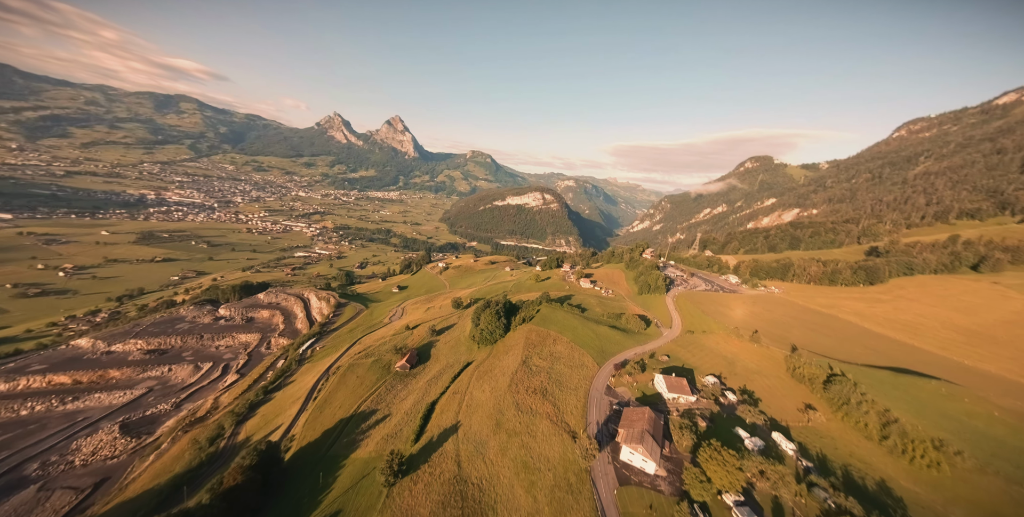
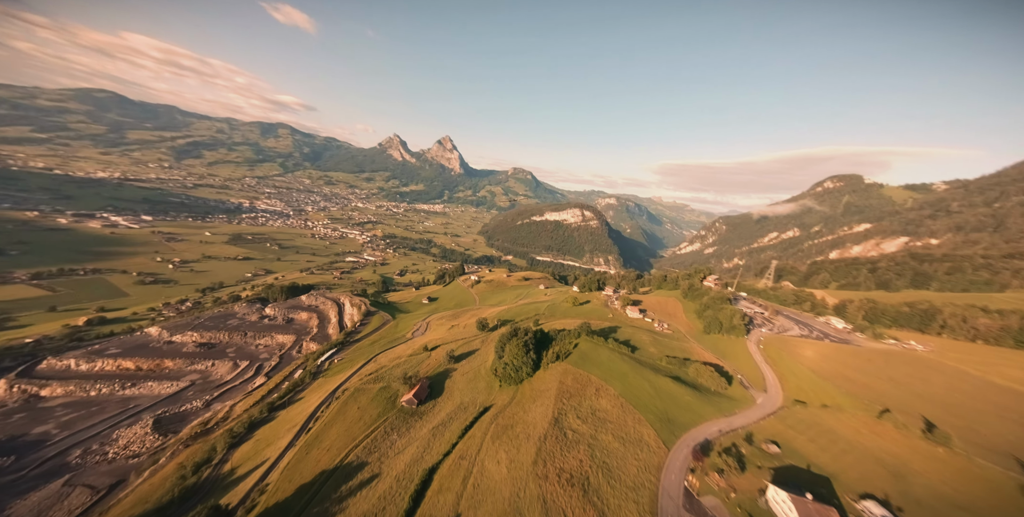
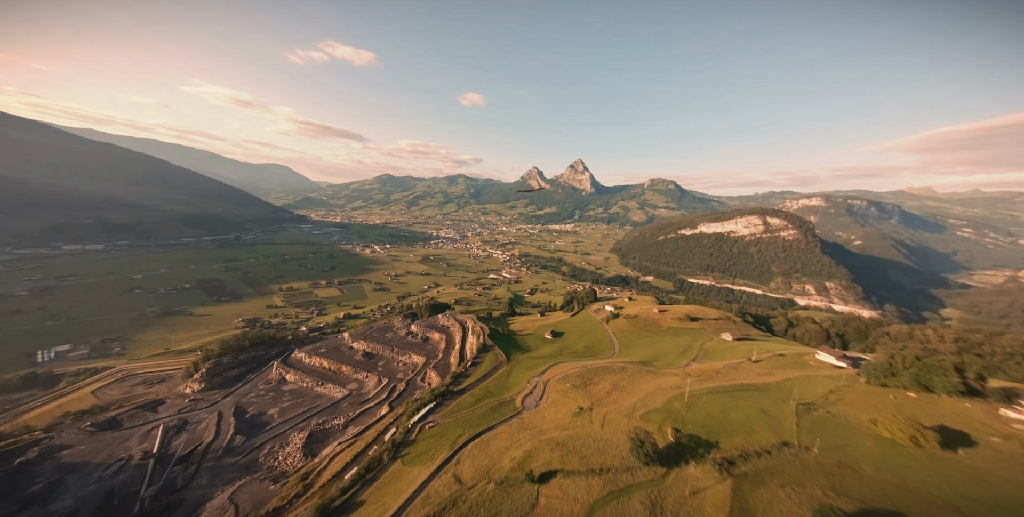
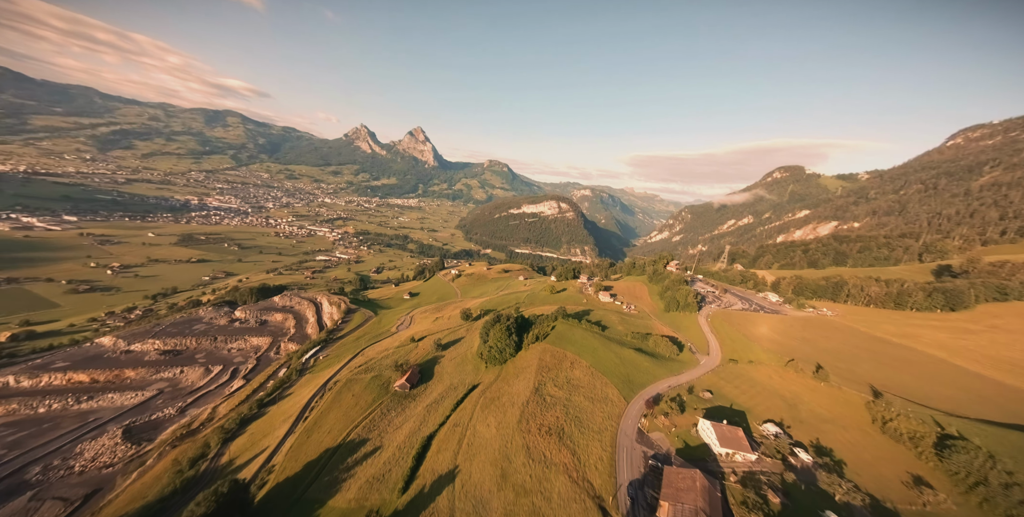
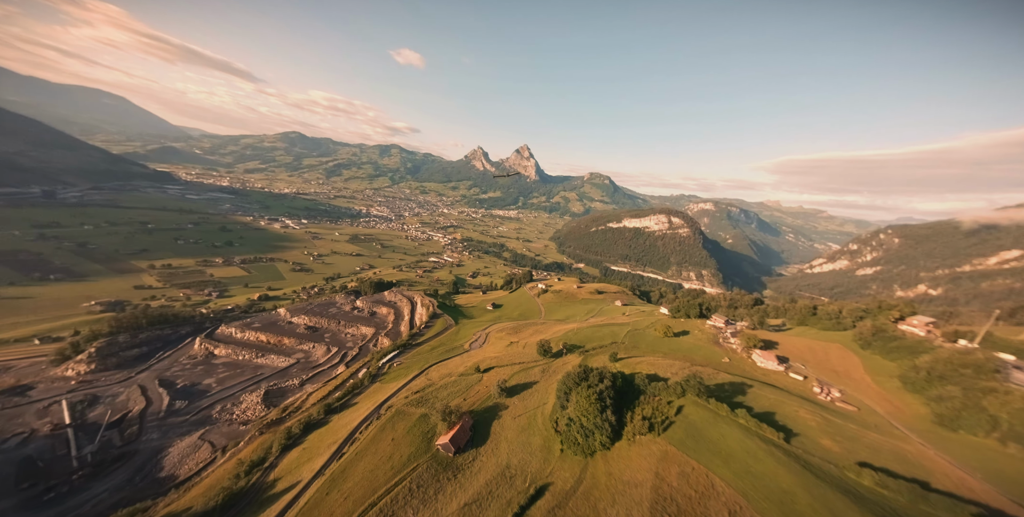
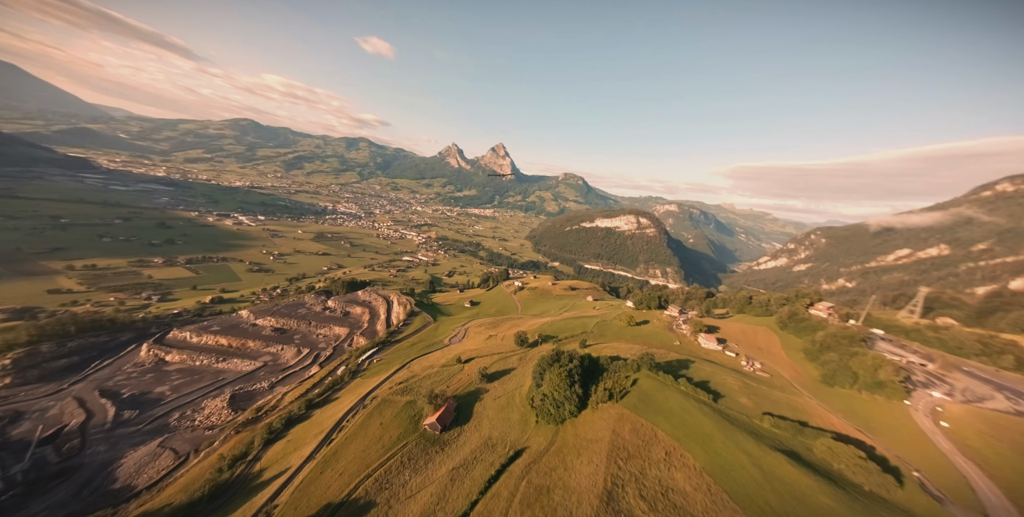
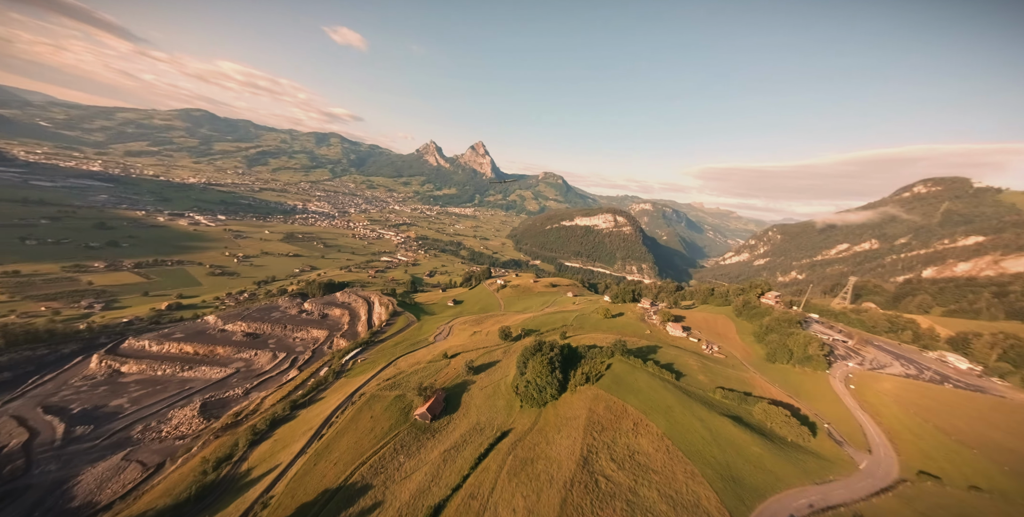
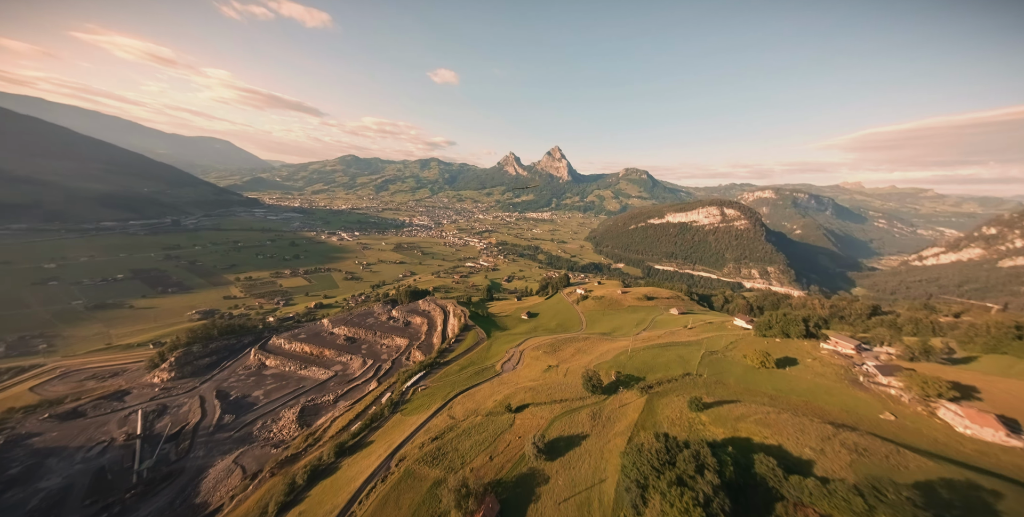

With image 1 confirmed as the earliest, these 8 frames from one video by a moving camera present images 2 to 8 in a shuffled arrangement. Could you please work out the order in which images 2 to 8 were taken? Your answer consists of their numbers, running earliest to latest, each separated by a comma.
4, 2, 7, 6, 5, 8, 3
